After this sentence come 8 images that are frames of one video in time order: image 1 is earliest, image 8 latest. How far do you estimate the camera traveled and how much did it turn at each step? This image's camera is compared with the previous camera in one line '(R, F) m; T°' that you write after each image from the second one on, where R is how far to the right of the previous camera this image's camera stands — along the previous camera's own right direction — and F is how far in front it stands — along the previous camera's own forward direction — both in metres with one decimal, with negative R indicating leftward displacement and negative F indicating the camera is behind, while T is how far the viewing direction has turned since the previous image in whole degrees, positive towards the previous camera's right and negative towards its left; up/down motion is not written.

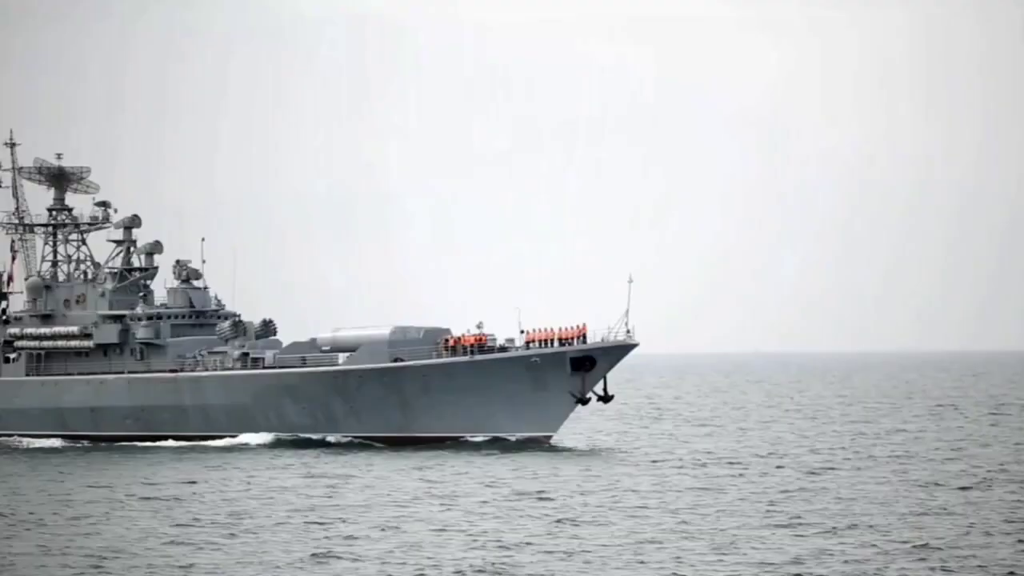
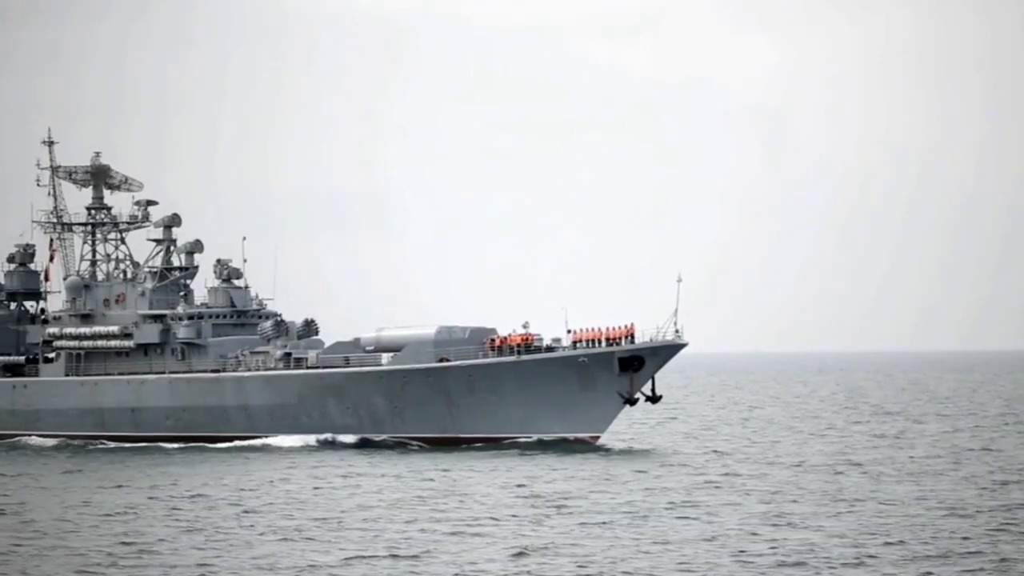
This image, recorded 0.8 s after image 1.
(+0.2, +0.8) m; -2°
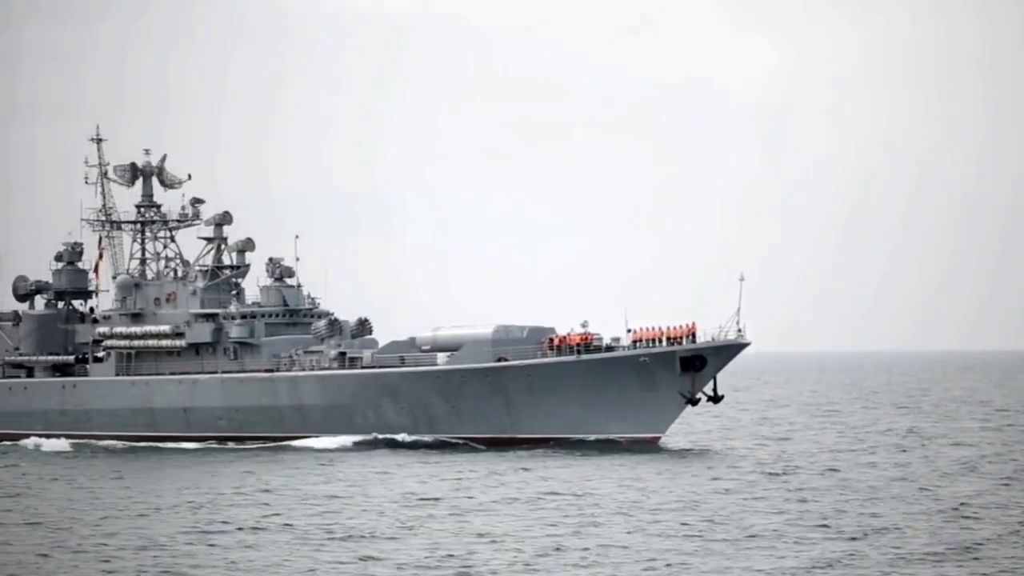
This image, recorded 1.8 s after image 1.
(+0.2, +1.1) m; -3°
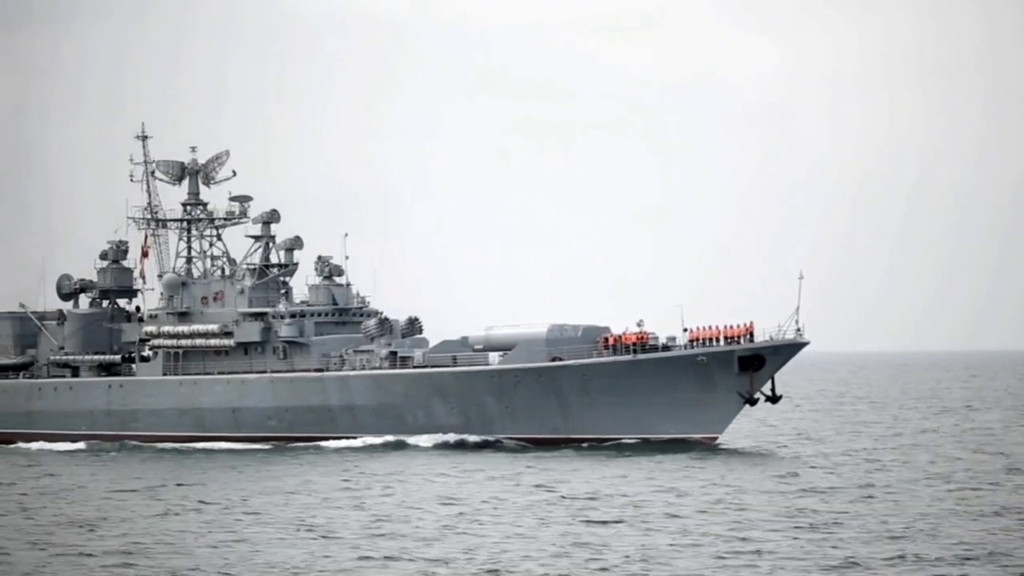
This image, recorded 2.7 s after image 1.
(+0.2, +0.9) m; -3°
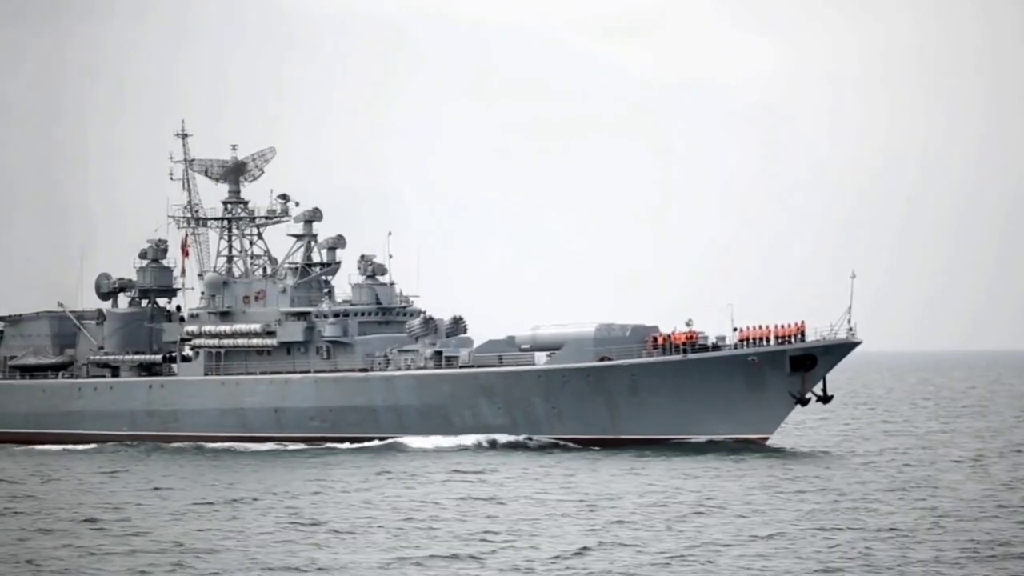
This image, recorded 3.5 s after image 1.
(+0.2, +0.8) m; -2°
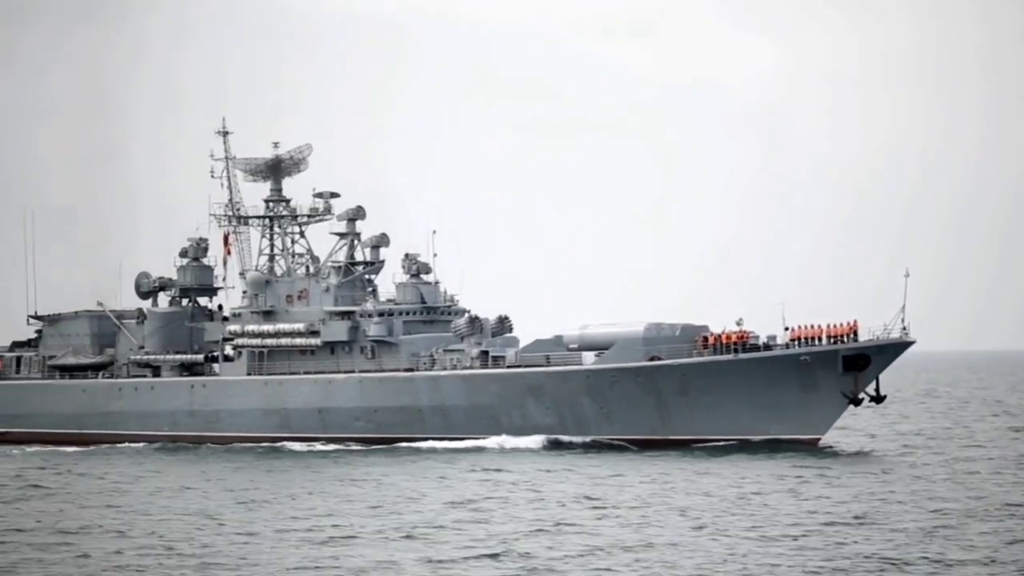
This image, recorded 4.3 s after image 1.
(+0.1, +0.8) m; -2°
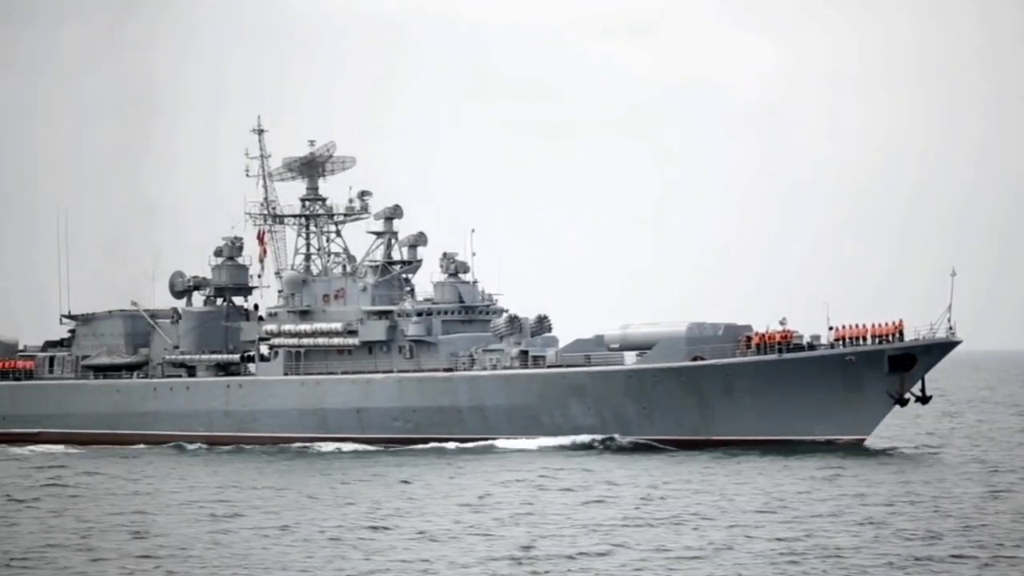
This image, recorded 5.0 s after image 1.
(+0.1, +0.6) m; -2°
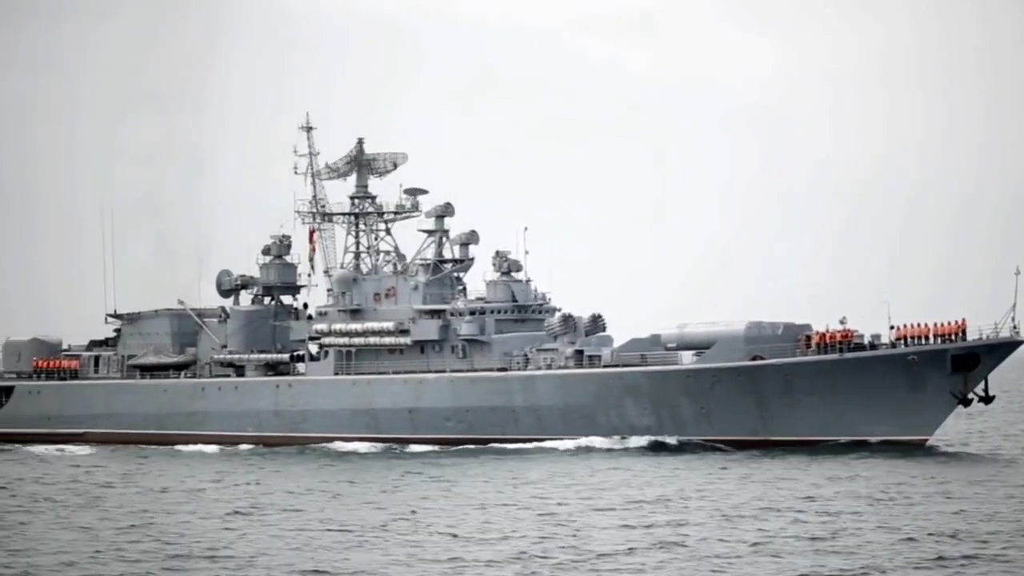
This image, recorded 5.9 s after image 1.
(+0.1, +0.8) m; -3°
